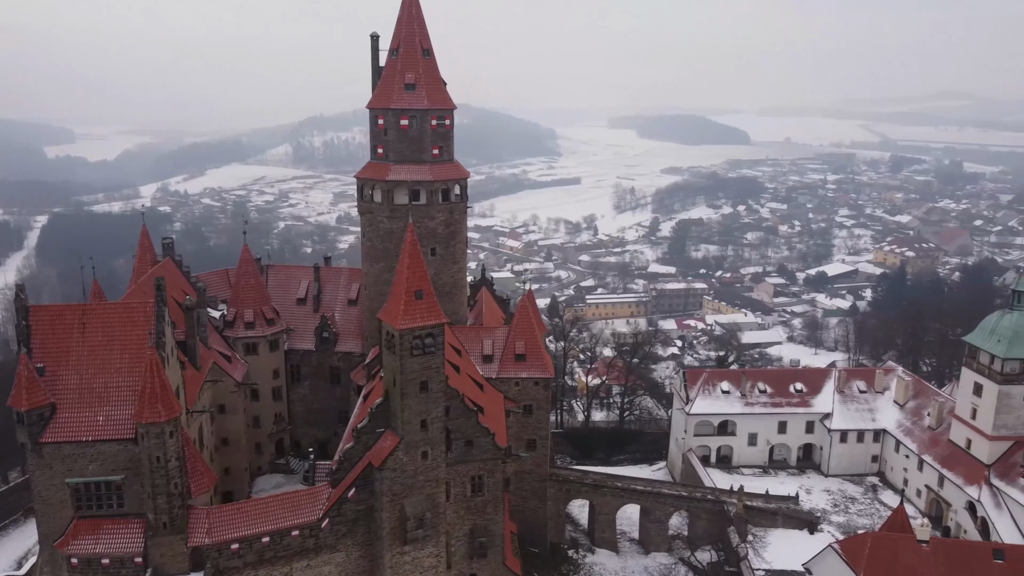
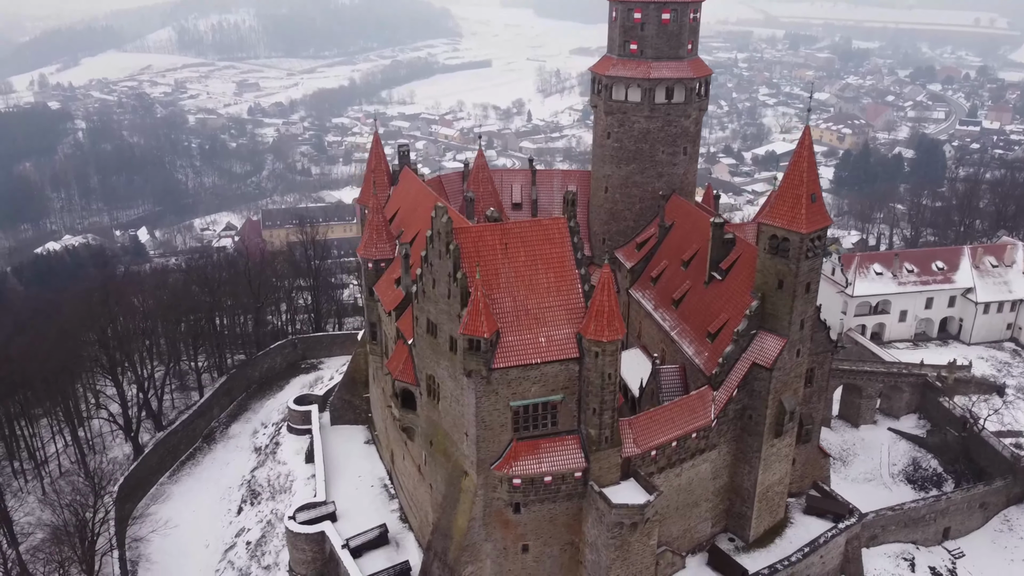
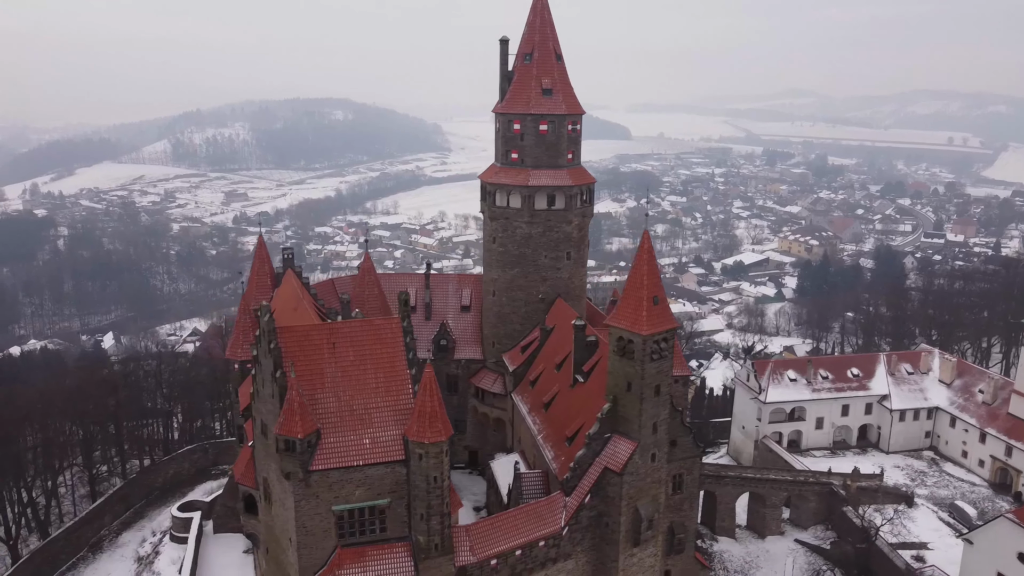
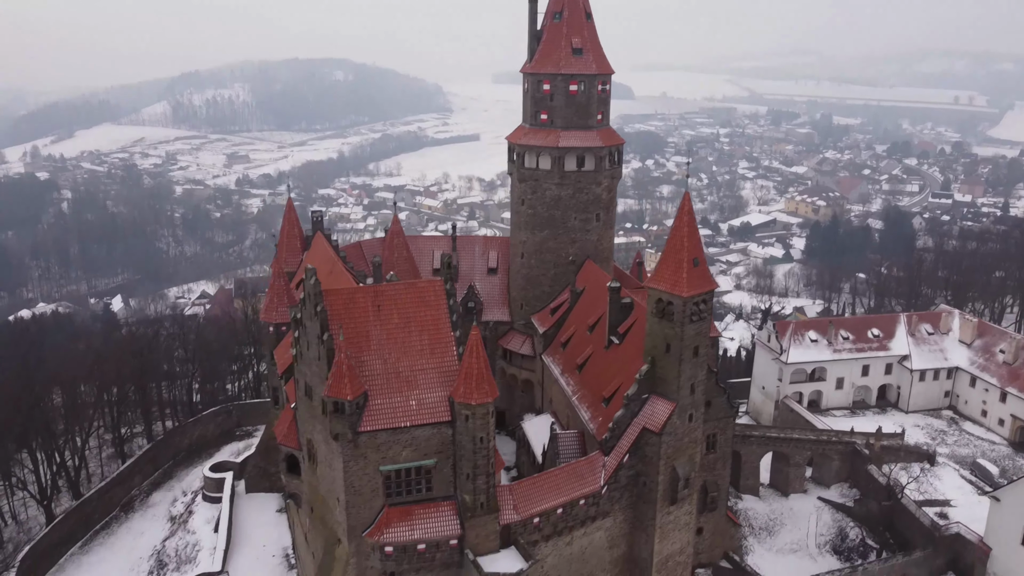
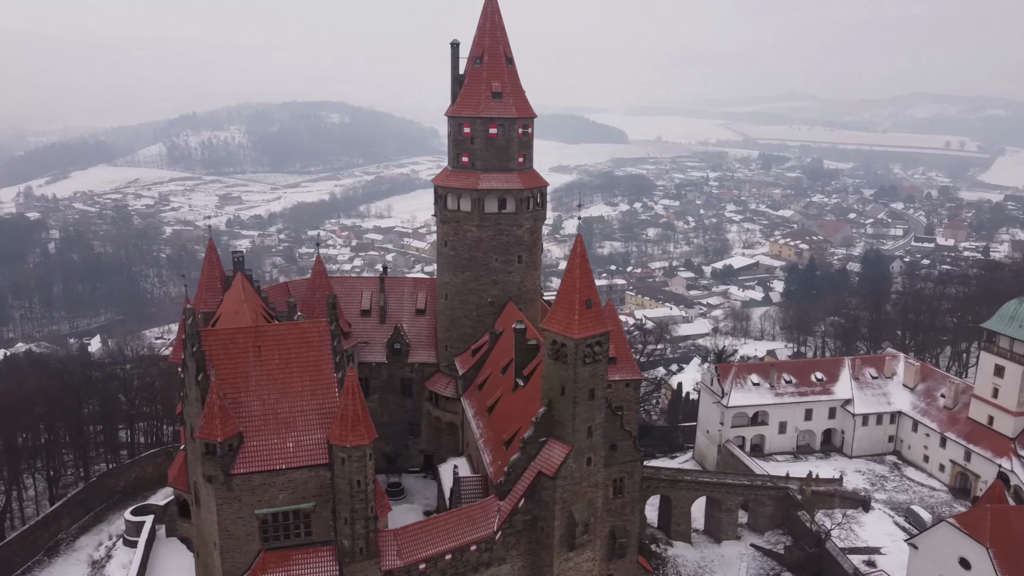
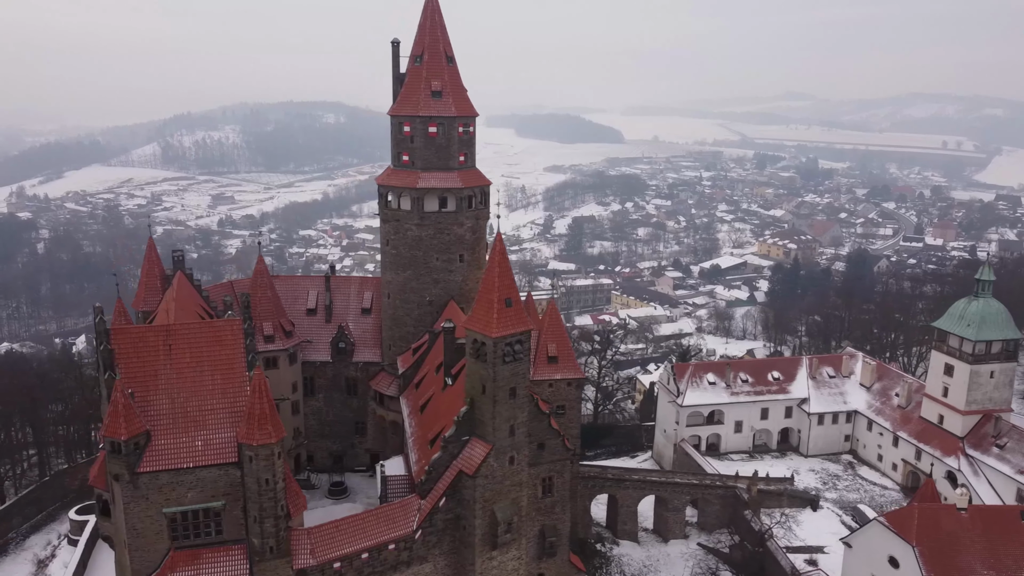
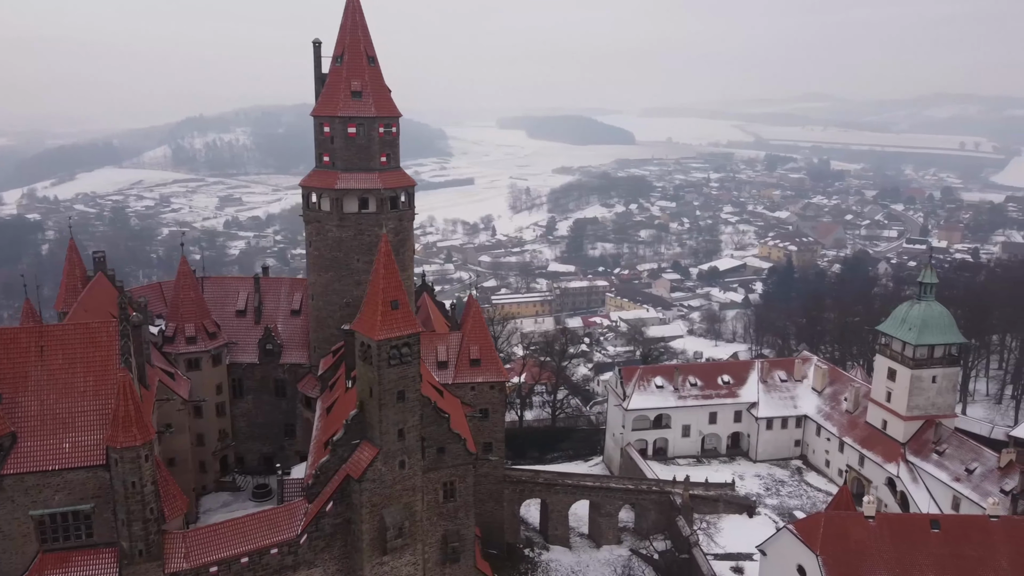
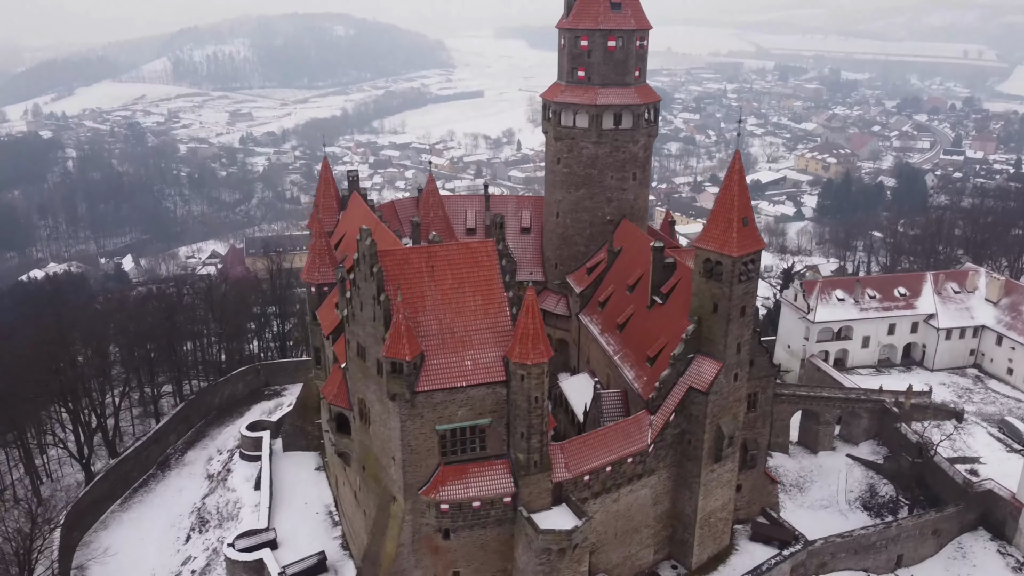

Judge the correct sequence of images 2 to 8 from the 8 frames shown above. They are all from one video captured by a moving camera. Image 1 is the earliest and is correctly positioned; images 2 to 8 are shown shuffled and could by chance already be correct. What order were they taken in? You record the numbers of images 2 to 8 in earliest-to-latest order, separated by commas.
7, 6, 5, 3, 4, 8, 2
